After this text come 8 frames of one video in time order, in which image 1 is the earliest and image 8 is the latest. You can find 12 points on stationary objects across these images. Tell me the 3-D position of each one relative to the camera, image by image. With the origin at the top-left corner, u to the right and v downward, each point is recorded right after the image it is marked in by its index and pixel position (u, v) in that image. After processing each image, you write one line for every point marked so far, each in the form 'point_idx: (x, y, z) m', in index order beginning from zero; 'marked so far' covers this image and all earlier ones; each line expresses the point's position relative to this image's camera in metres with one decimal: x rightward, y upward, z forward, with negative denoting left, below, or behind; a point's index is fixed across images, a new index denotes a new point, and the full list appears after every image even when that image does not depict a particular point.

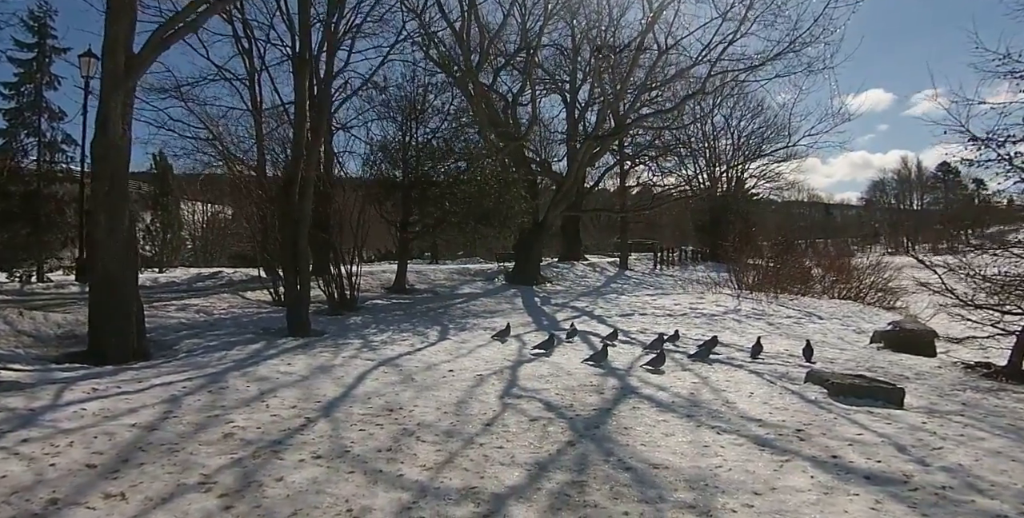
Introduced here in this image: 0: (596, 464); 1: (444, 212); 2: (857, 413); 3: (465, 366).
0: (+0.6, -1.4, +3.9) m
1: (-1.9, +1.3, +16.4) m
2: (+3.0, -1.3, +5.0) m
3: (-0.6, -1.4, +7.4) m
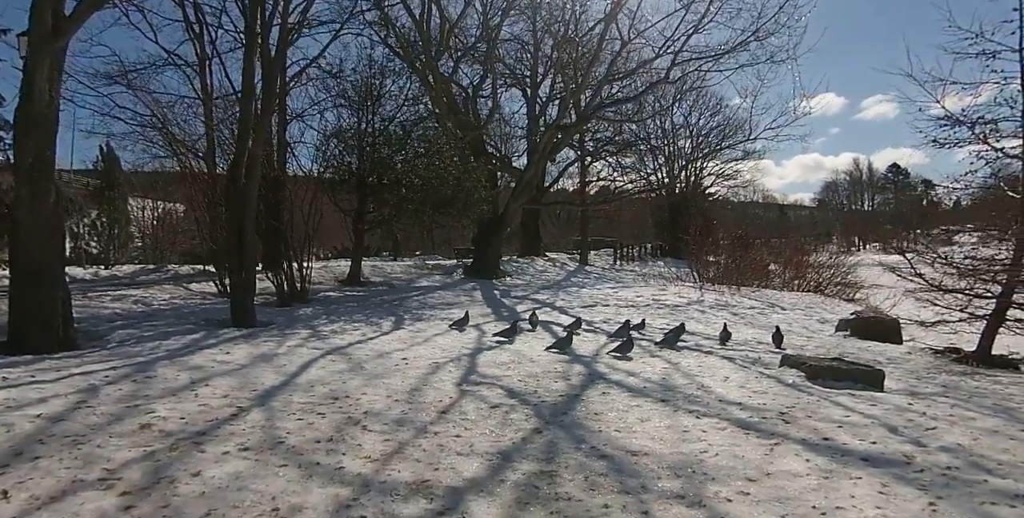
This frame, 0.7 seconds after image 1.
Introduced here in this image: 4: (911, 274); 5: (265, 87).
0: (+0.3, -1.1, +3.4) m
1: (-3.0, +1.6, +15.7) m
2: (+2.7, -1.1, +4.7) m
3: (-1.1, -1.1, +6.8) m
4: (+5.8, -0.2, +8.4) m
5: (-4.3, +2.9, +10.1) m
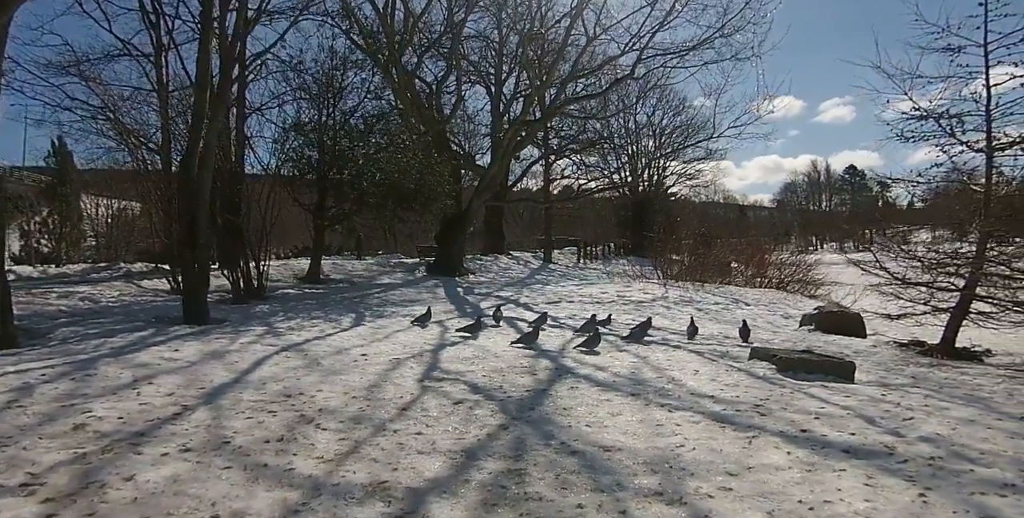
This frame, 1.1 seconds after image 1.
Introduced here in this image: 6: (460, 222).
0: (+0.1, -1.0, +3.2) m
1: (-3.9, +1.7, +15.2) m
2: (+2.4, -1.0, +4.6) m
3: (-1.5, -1.0, +6.5) m
4: (+5.4, -0.1, +8.5) m
5: (-4.8, +3.0, +9.6) m
6: (-1.6, +1.0, +17.8) m
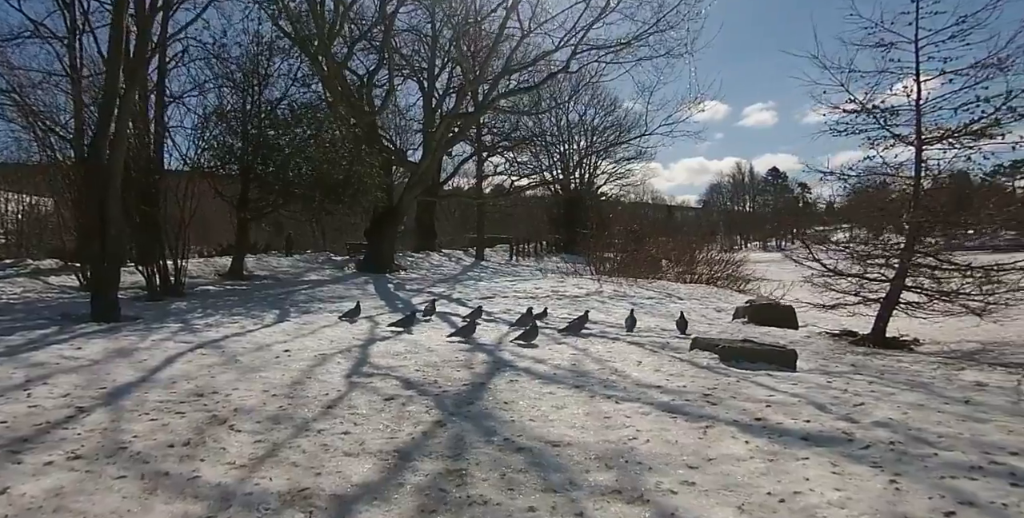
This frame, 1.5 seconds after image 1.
0: (-0.2, -0.9, +2.9) m
1: (-5.4, +1.8, +14.4) m
2: (+1.9, -0.9, +4.5) m
3: (-2.1, -0.9, +6.0) m
4: (+4.5, 0.0, +8.7) m
5: (-5.8, +3.1, +8.7) m
6: (-3.5, +1.2, +17.2) m
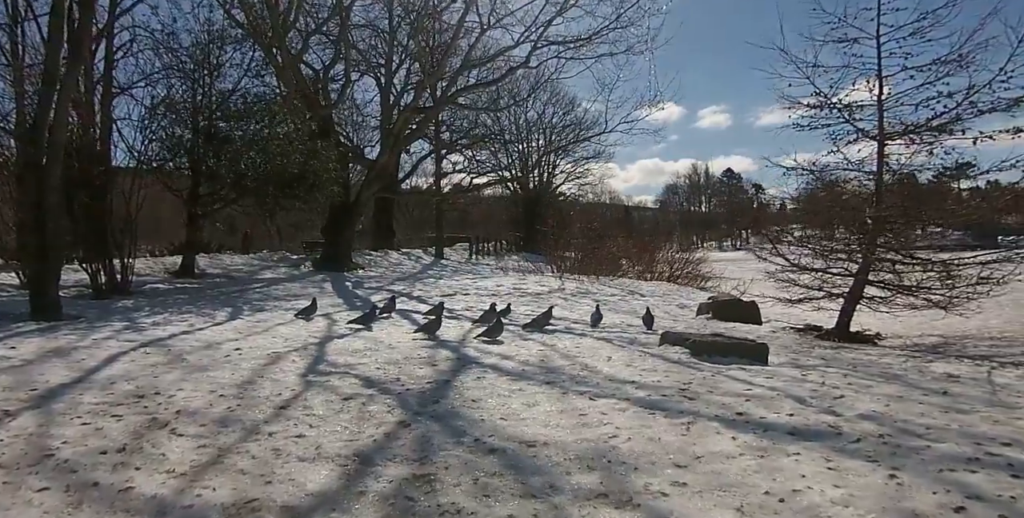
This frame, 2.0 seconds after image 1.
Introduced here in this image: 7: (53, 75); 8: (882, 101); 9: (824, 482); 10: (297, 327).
0: (-0.3, -0.8, +2.6) m
1: (-6.4, +1.9, +13.8) m
2: (+1.7, -0.8, +4.4) m
3: (-2.4, -0.8, +5.6) m
4: (+3.9, +0.1, +8.8) m
5: (-6.3, +3.2, +8.1) m
6: (-4.6, +1.2, +16.6) m
7: (-5.7, +2.3, +7.1) m
8: (+5.1, +2.2, +8.1) m
9: (+1.1, -0.8, +2.1) m
10: (-2.4, -0.8, +6.6) m
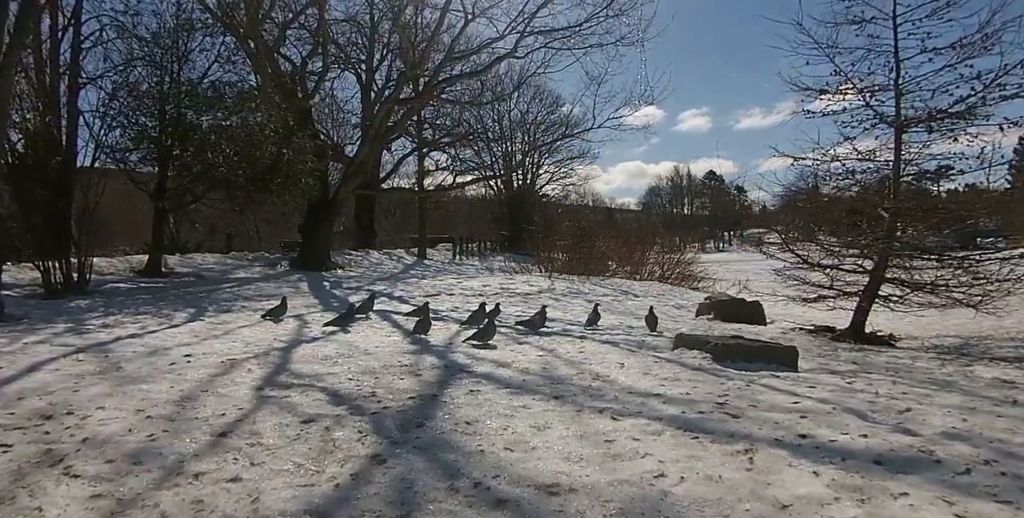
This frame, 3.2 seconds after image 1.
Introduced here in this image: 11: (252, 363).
0: (-0.2, -0.8, +1.9) m
1: (-6.6, +2.0, +12.9) m
2: (+1.7, -0.8, +3.8) m
3: (-2.5, -0.7, +4.9) m
4: (+3.8, +0.1, +8.2) m
5: (-6.4, +3.2, +7.2) m
6: (-5.0, +1.3, +15.8) m
7: (-5.8, +2.3, +6.3) m
8: (+5.0, +2.3, +7.6) m
9: (+1.2, -0.7, +1.5) m
10: (-2.5, -0.7, +5.9) m
11: (-1.8, -0.7, +4.1) m
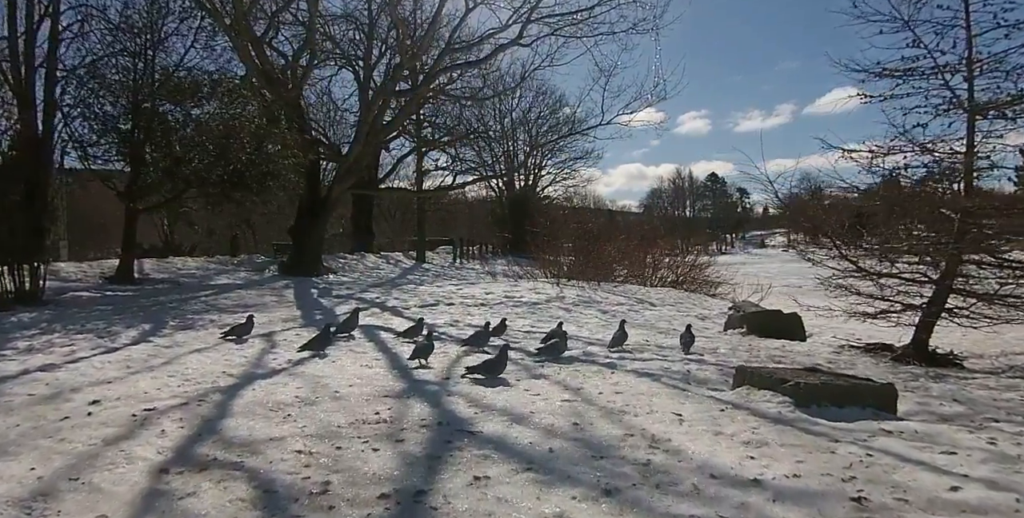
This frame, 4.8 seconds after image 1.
0: (-0.1, -0.8, +0.8) m
1: (-6.5, +1.8, +11.8) m
2: (+1.8, -0.9, +2.7) m
3: (-2.4, -0.8, +3.8) m
4: (+3.9, 0.0, +7.1) m
5: (-6.3, +3.2, +6.1) m
6: (-4.9, +1.2, +14.7) m
7: (-5.7, +2.3, +5.2) m
8: (+5.1, +2.2, +6.5) m
9: (+1.3, -0.8, +0.4) m
10: (-2.4, -0.8, +4.8) m
11: (-1.7, -0.8, +3.0) m
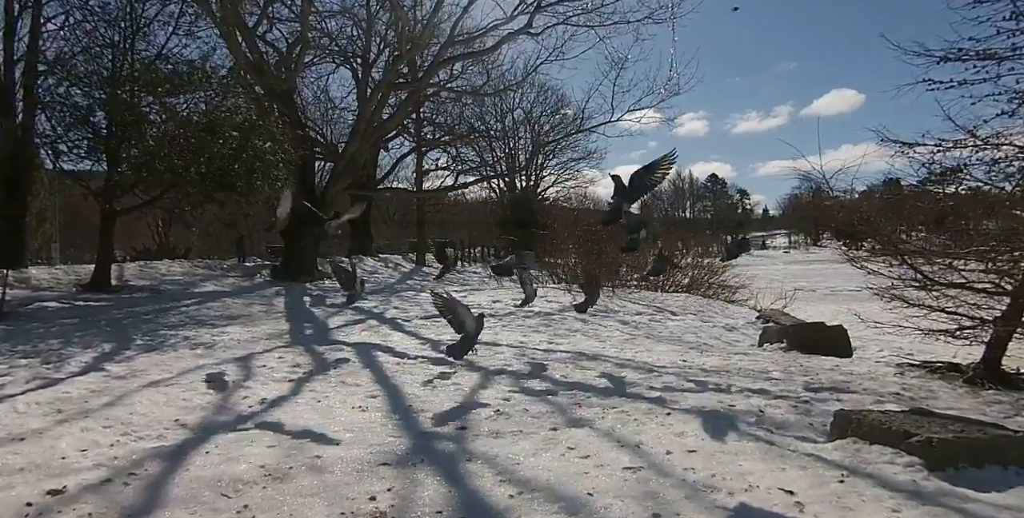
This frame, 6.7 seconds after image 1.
0: (0.0, -0.9, 0.0) m
1: (-6.4, +1.7, +10.9) m
2: (+2.0, -0.9, +1.8) m
3: (-2.2, -0.9, +2.9) m
4: (+4.1, -0.1, +6.3) m
5: (-6.1, +3.1, +5.2) m
6: (-4.7, +1.0, +13.9) m
7: (-5.5, +2.2, +4.3) m
8: (+5.3, +2.1, +5.6) m
9: (+1.5, -0.9, -0.5) m
10: (-2.2, -0.9, +3.9) m
11: (-1.5, -0.9, +2.1) m
